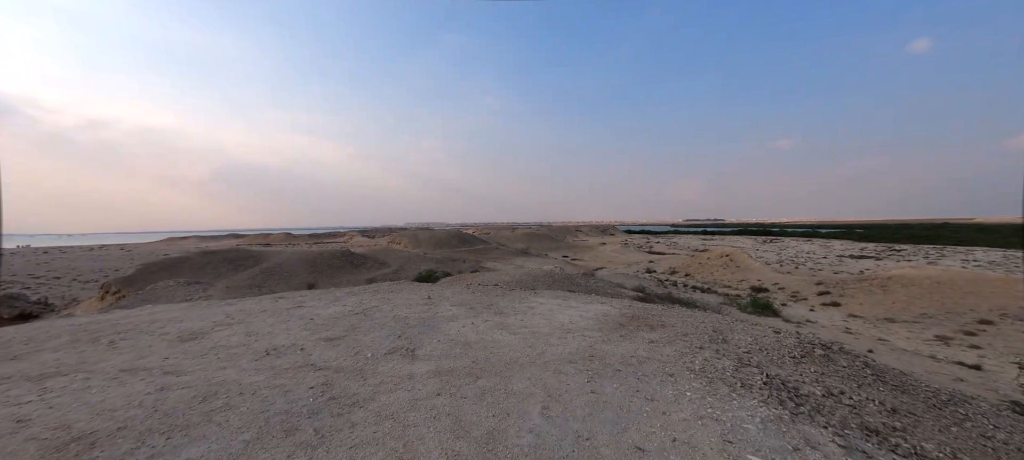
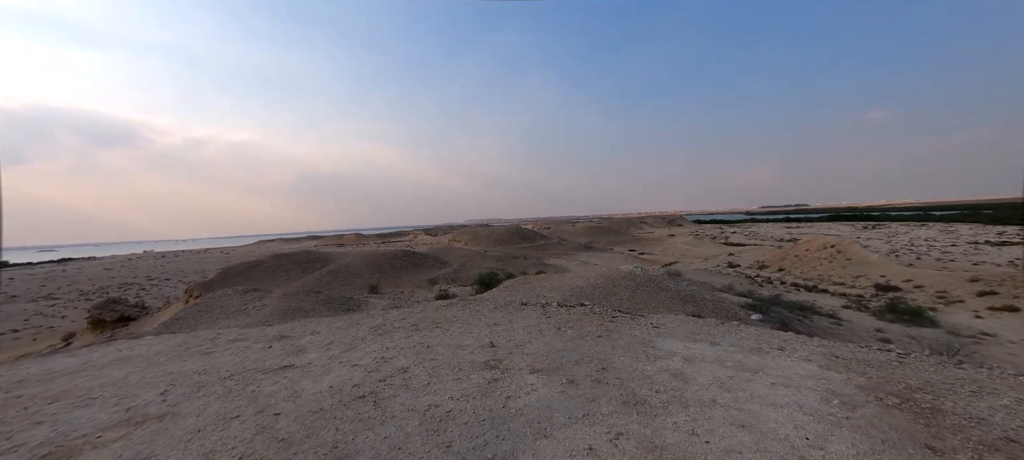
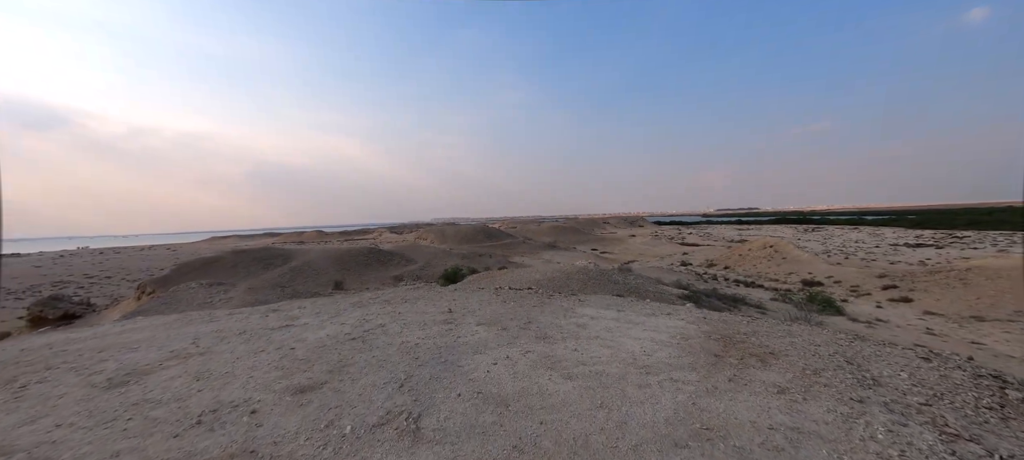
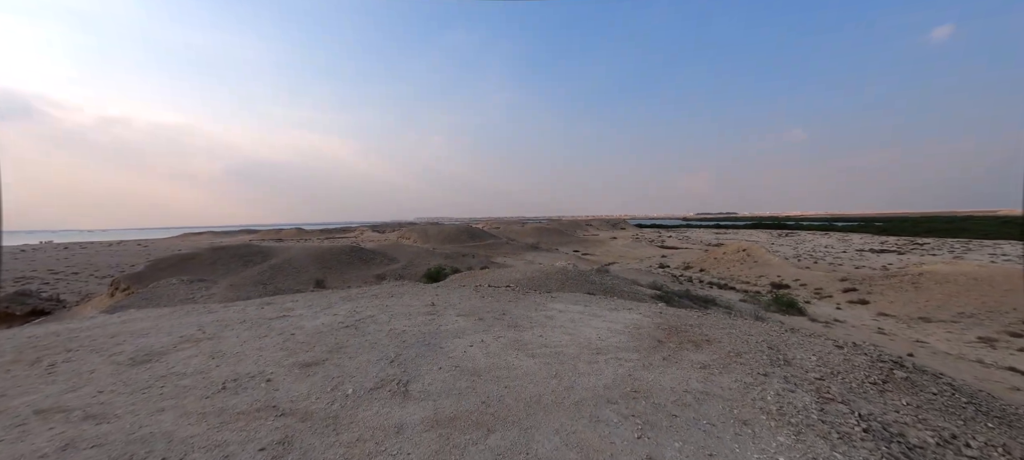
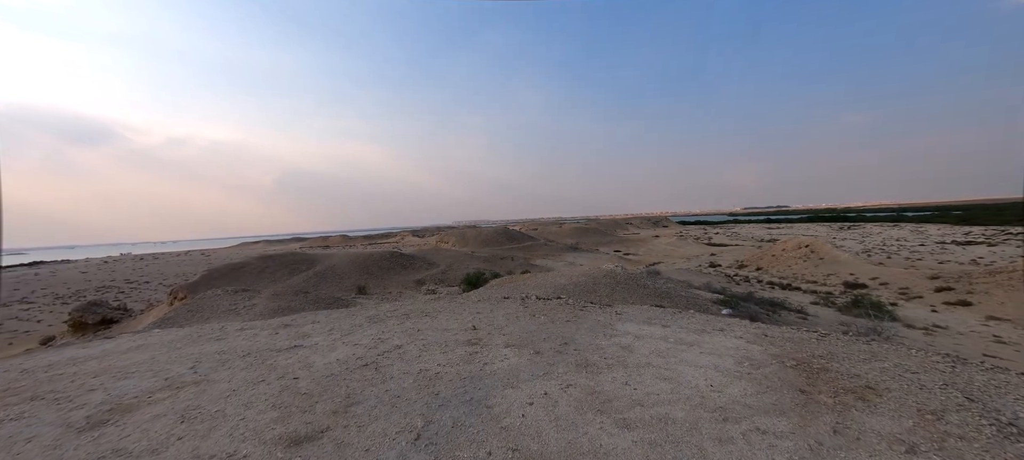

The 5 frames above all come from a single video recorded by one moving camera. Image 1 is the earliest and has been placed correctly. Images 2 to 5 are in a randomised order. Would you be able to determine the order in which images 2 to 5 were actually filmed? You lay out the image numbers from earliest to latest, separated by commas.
4, 3, 5, 2
